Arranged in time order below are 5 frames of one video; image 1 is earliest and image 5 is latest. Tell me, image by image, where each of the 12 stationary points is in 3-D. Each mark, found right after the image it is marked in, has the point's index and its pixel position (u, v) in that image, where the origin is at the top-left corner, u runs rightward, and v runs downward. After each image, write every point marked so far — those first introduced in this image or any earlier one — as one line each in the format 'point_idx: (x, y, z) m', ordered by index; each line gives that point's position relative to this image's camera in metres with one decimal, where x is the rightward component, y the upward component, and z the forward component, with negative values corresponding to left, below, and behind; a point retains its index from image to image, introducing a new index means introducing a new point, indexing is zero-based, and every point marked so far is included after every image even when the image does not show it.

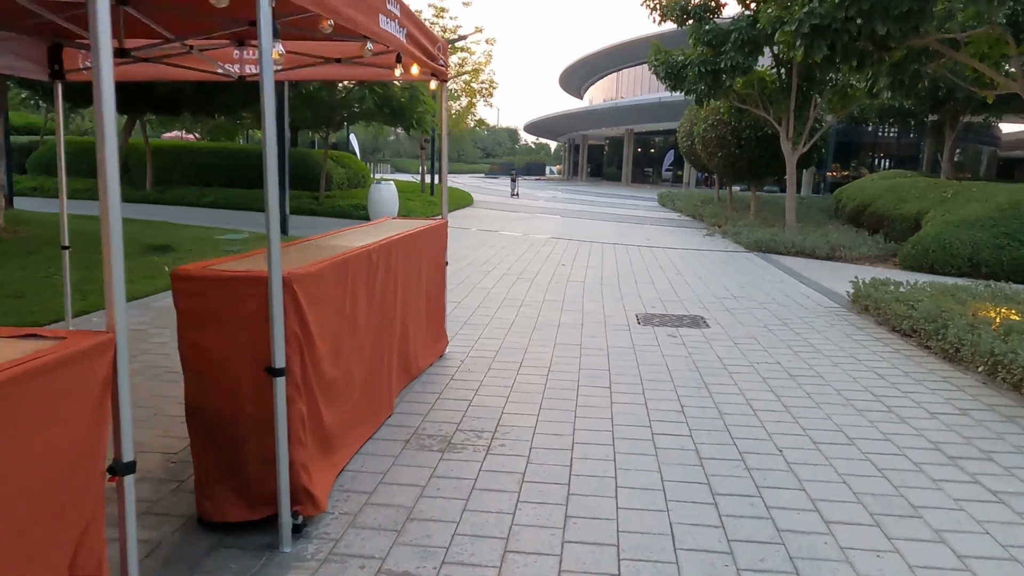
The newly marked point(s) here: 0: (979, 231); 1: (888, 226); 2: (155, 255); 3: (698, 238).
0: (+7.9, +1.0, +13.0) m
1: (+8.3, +1.4, +16.9) m
2: (-5.1, +0.5, +10.9) m
3: (+4.1, +1.1, +16.8) m
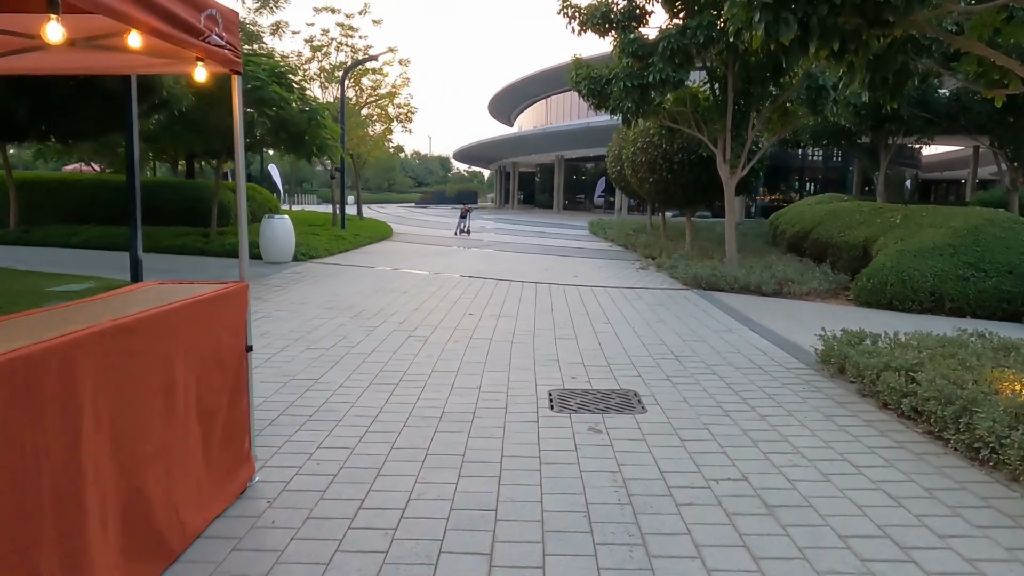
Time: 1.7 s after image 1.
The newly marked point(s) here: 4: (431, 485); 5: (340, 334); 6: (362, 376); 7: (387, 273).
0: (+6.4, +0.4, +11.6) m
1: (+6.5, +0.7, +15.6) m
2: (-6.3, -0.3, +8.5) m
3: (+2.3, +0.3, +15.1) m
4: (-0.4, -1.0, +4.1) m
5: (-1.9, -0.5, +8.5) m
6: (-1.3, -0.8, +6.5) m
7: (-2.5, +0.3, +15.0) m
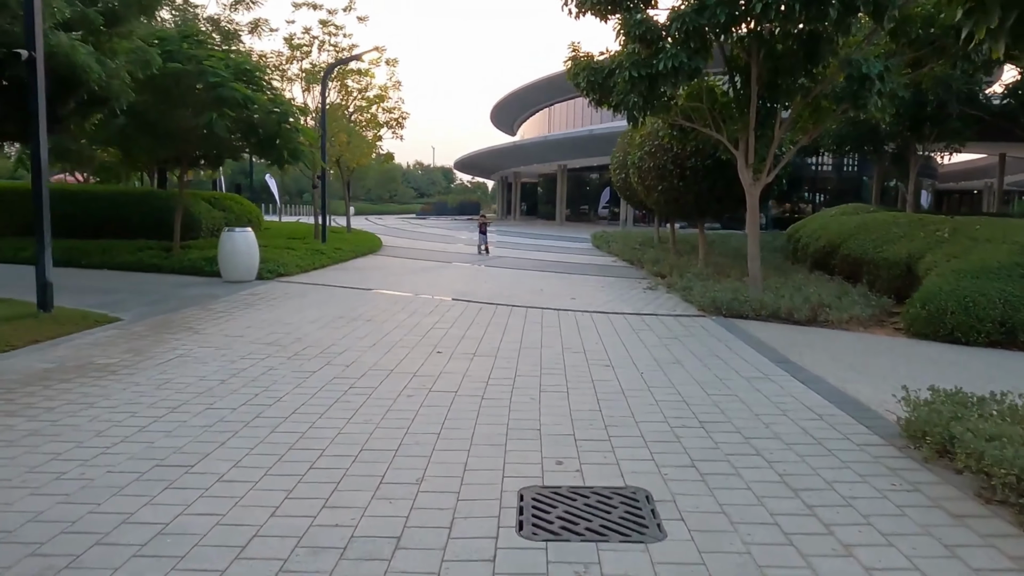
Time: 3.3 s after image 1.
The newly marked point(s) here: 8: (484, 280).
0: (+6.2, +0.1, +9.6) m
1: (+6.4, +0.3, +13.6) m
2: (-6.5, -0.6, +6.6) m
3: (+2.1, -0.1, +13.2) m
4: (-0.7, -1.3, +2.2) m
5: (-2.1, -0.8, +6.6) m
6: (-1.5, -1.0, +4.6) m
7: (-2.6, -0.1, +13.1) m
8: (-0.6, +0.2, +15.7) m
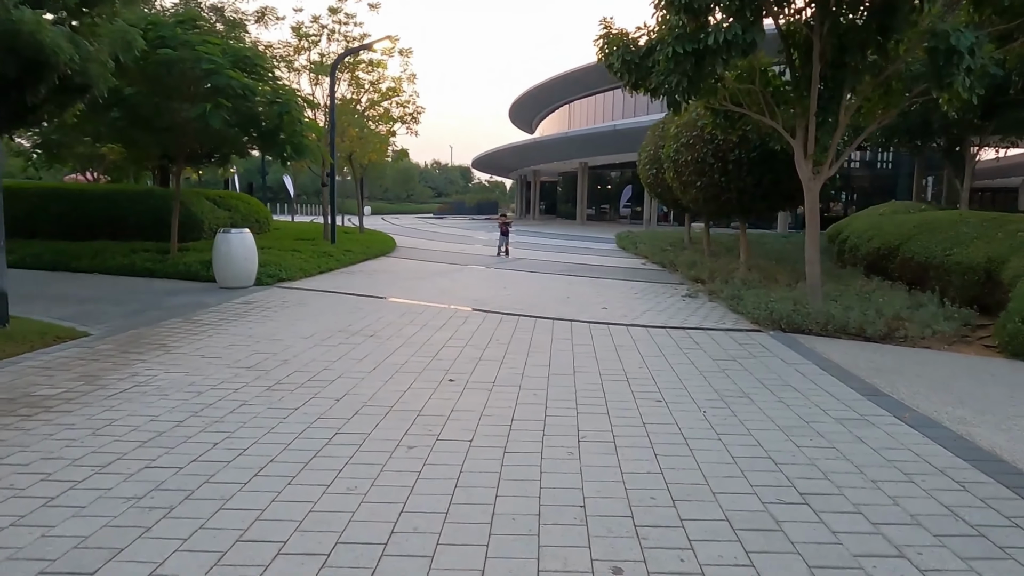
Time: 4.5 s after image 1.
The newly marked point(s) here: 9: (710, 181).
0: (+6.5, -0.1, +8.1) m
1: (+6.7, +0.1, +12.1) m
2: (-6.3, -0.8, +5.4) m
3: (+2.5, -0.2, +11.7) m
4: (-0.6, -1.4, +0.8) m
5: (-1.9, -0.9, +5.3) m
6: (-1.4, -1.2, +3.3) m
7: (-2.3, -0.2, +11.7) m
8: (-0.1, 0.0, +14.4) m
9: (+3.4, +1.8, +13.1) m
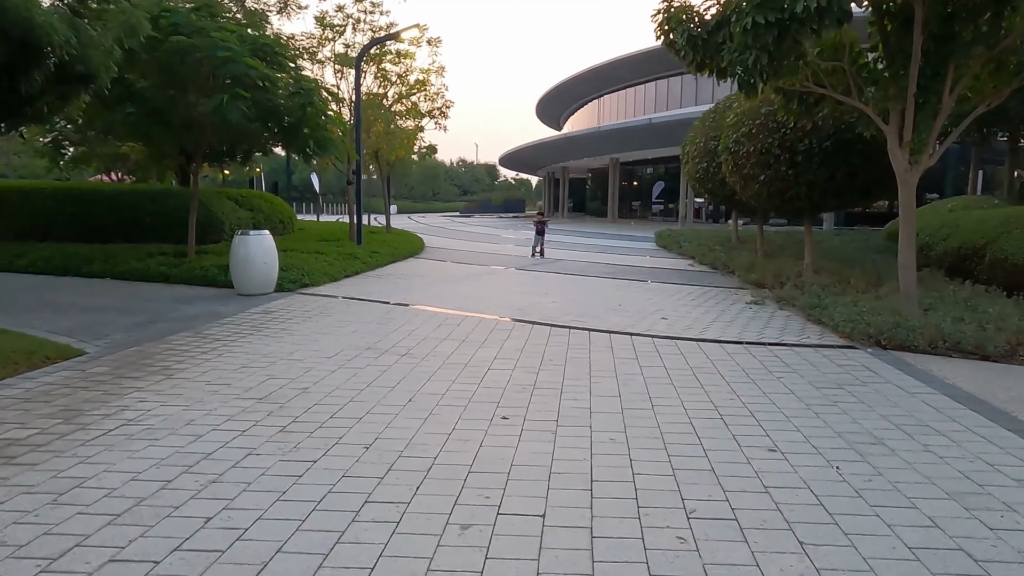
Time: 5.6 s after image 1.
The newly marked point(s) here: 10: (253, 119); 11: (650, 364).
0: (+7.0, -0.2, +6.6) m
1: (+7.4, +0.1, +10.7) m
2: (-5.9, -0.9, +4.4) m
3: (+3.1, -0.3, +10.4) m
4: (-0.3, -1.6, -0.4) m
5: (-1.5, -1.1, +4.1) m
6: (-1.0, -1.3, +2.1) m
7: (-1.7, -0.3, +10.6) m
8: (+0.6, 0.0, +13.1) m
9: (+4.0, +1.7, +11.7) m
10: (-4.9, +3.2, +14.5) m
11: (+1.3, -0.7, +7.0) m
